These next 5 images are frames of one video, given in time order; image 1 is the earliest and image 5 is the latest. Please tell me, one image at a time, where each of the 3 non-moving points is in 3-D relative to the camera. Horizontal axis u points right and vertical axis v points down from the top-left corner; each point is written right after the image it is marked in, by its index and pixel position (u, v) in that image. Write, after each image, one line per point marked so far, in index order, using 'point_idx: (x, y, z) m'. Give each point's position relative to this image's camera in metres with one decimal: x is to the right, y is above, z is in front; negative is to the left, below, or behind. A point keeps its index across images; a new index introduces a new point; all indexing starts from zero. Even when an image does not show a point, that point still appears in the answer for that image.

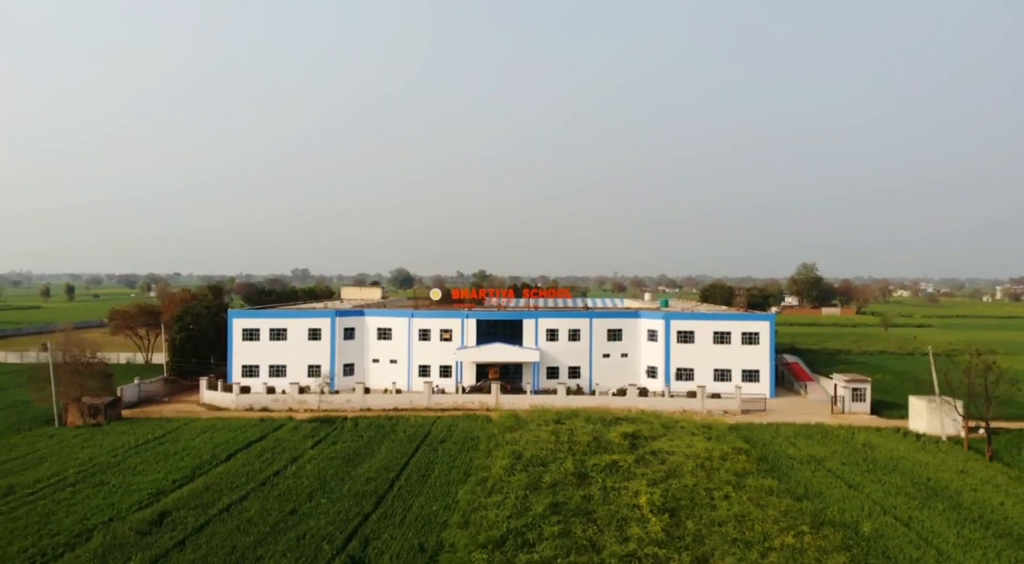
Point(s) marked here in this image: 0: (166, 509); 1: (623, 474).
0: (-6.2, -4.1, +14.5) m
1: (+2.3, -3.8, +16.1) m
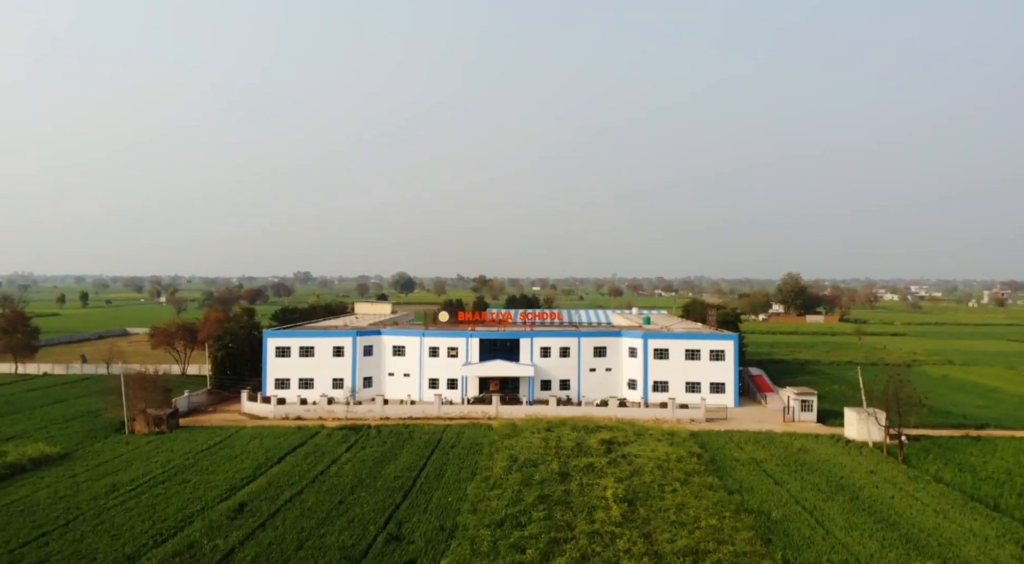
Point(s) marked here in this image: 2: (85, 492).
0: (-6.3, -5.1, +18.8) m
1: (+2.2, -4.8, +20.3) m
2: (-10.4, -5.1, +19.7) m
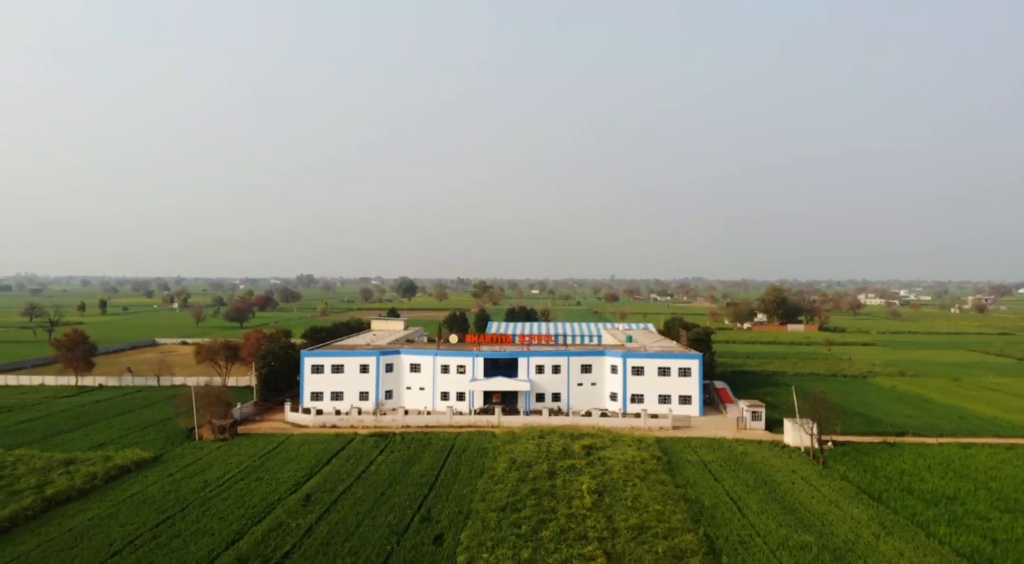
0: (-6.3, -6.5, +24.8) m
1: (+2.2, -6.3, +26.4) m
2: (-10.4, -6.6, +25.7) m
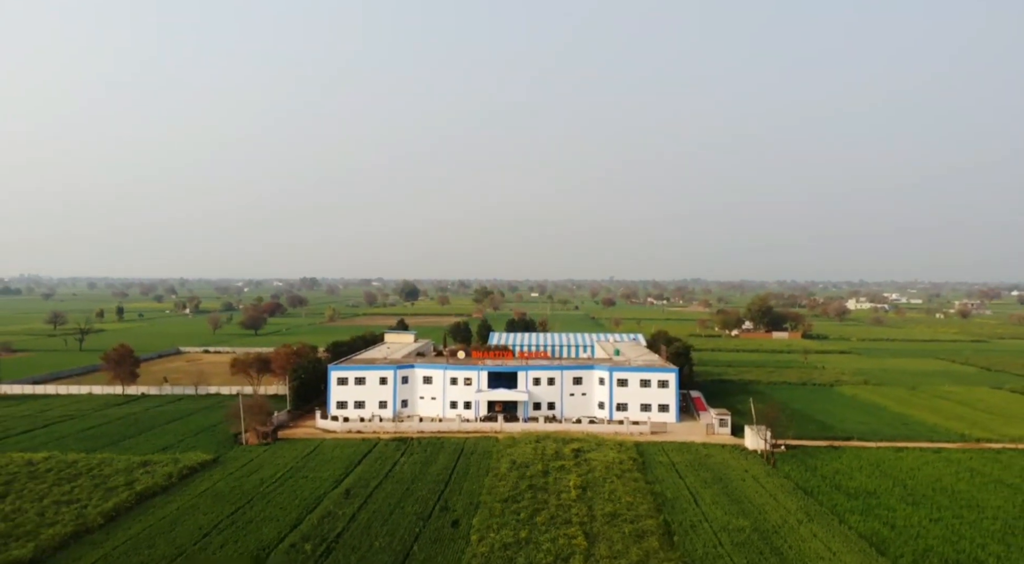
0: (-6.3, -7.9, +30.5) m
1: (+2.2, -7.6, +32.1) m
2: (-10.4, -7.9, +31.4) m
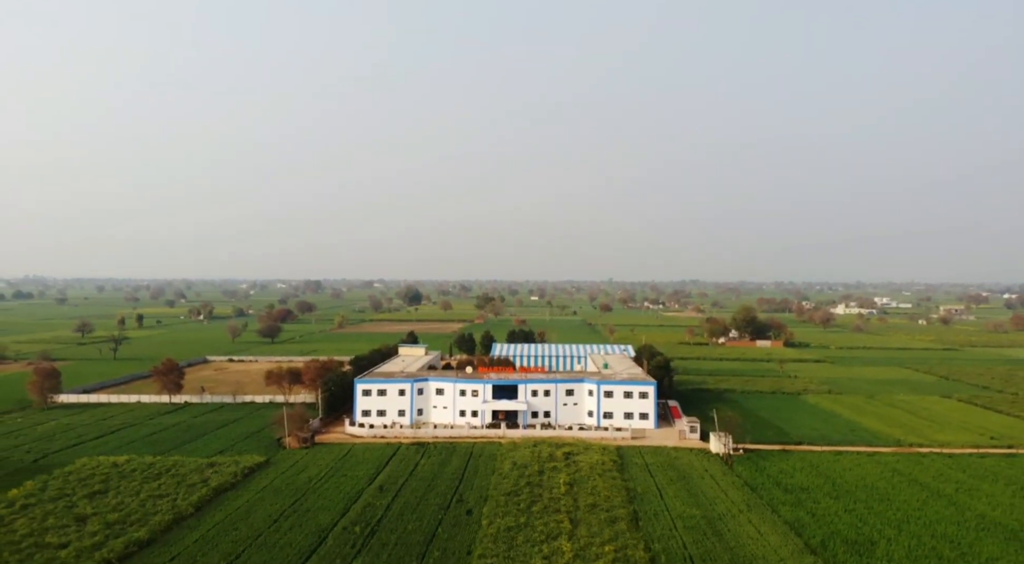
0: (-6.2, -9.5, +37.7) m
1: (+2.3, -9.3, +39.2) m
2: (-10.3, -9.6, +38.6) m
